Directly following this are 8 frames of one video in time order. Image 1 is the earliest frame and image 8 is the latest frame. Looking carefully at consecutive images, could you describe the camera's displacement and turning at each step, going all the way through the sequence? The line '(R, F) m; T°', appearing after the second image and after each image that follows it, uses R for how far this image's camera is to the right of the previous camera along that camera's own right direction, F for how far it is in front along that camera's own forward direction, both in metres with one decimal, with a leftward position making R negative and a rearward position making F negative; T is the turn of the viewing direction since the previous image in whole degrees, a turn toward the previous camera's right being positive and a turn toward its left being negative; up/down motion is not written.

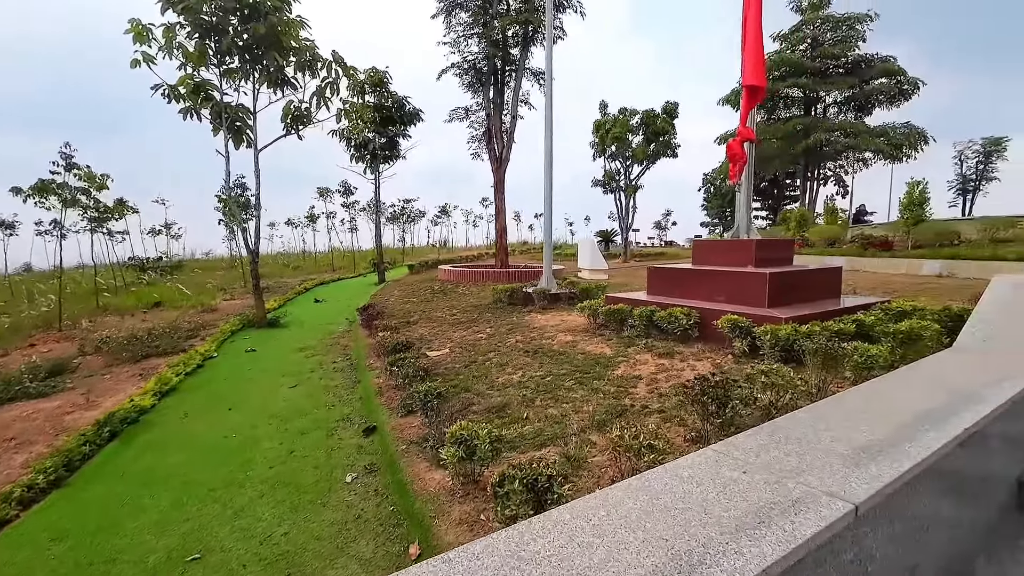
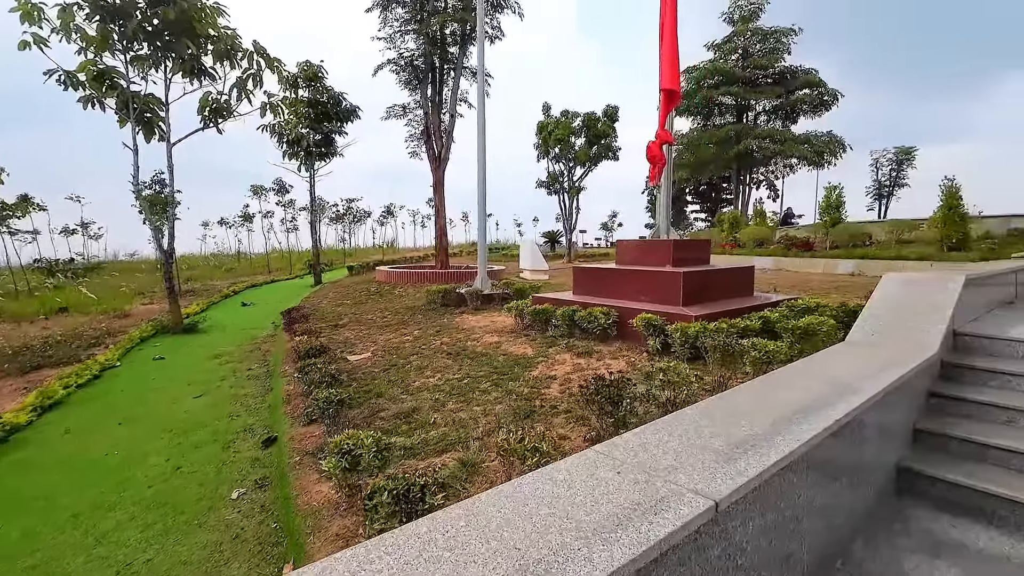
(+0.3, +0.1) m; +6°
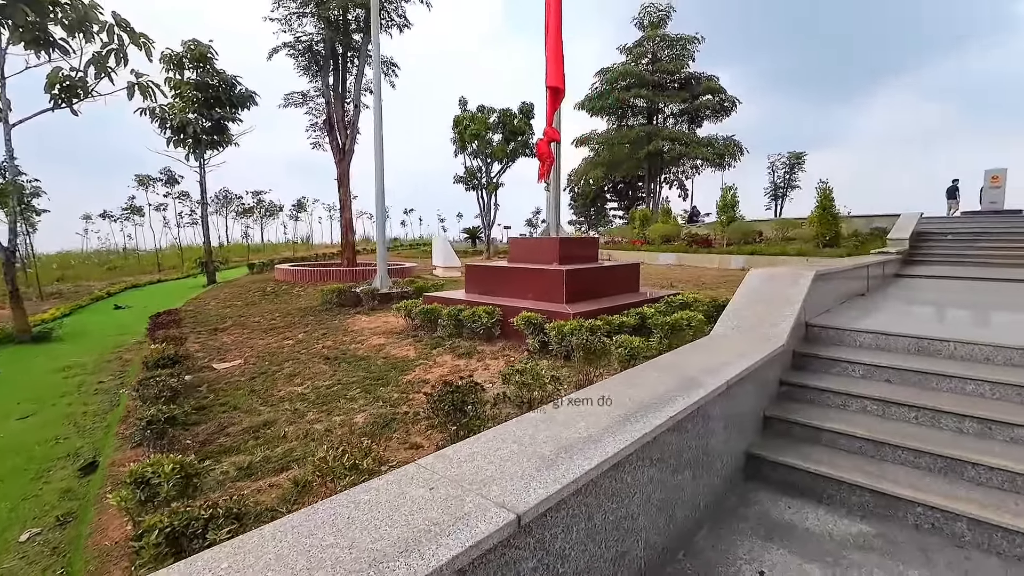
(+0.4, +0.1) m; +8°
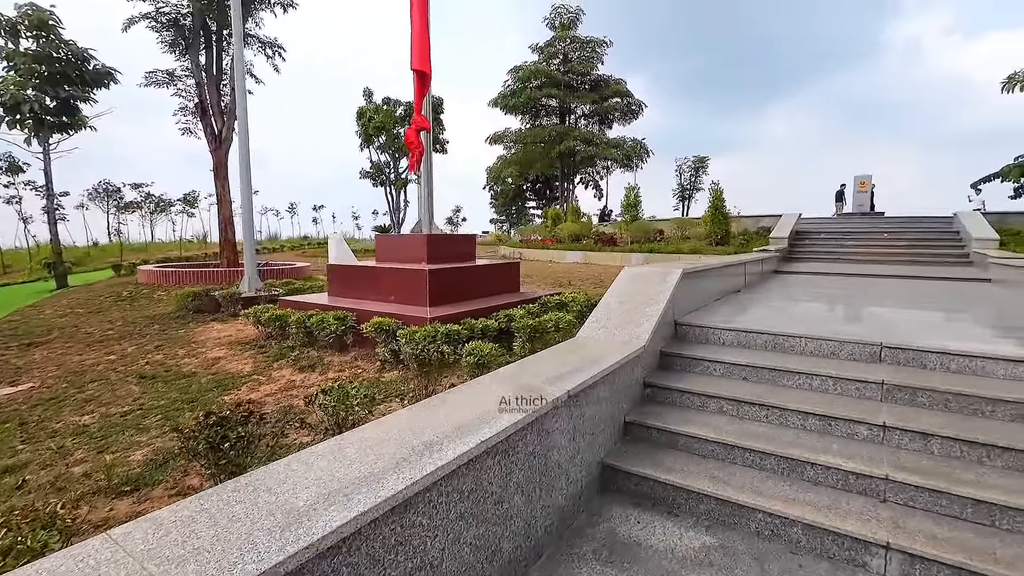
(+0.5, +0.3) m; +9°
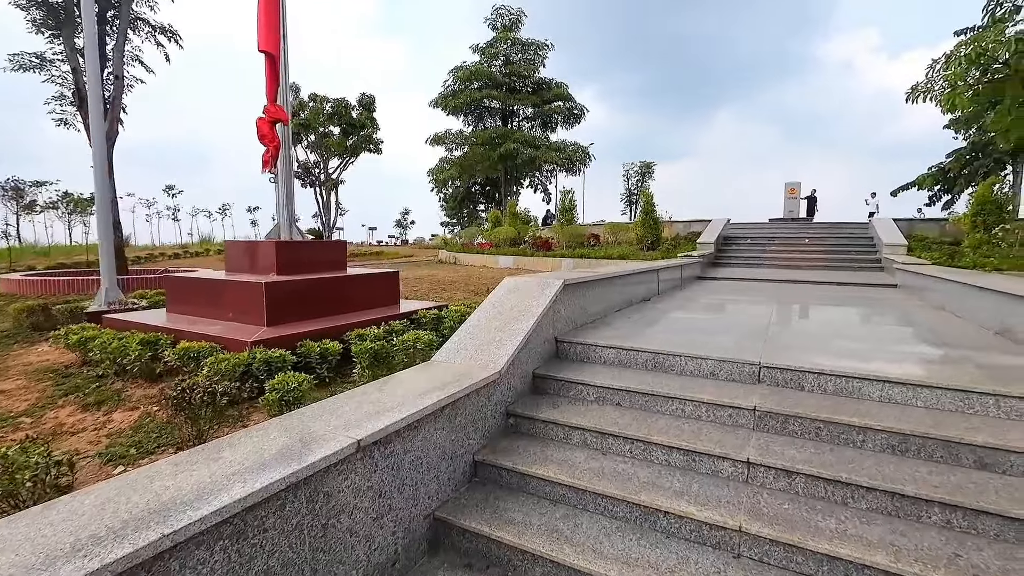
(+0.7, +0.4) m; +5°
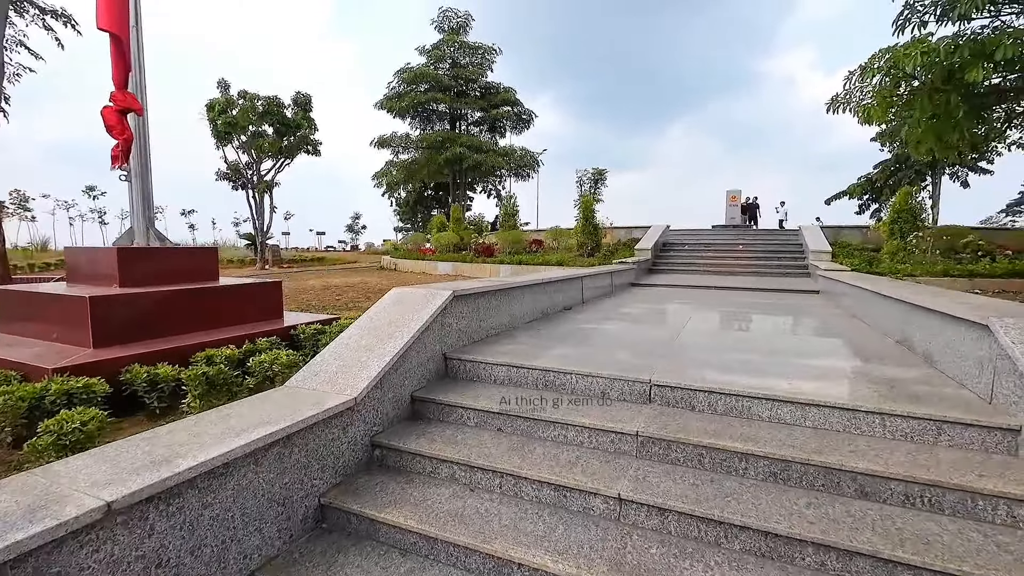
(+0.5, +0.3) m; +5°
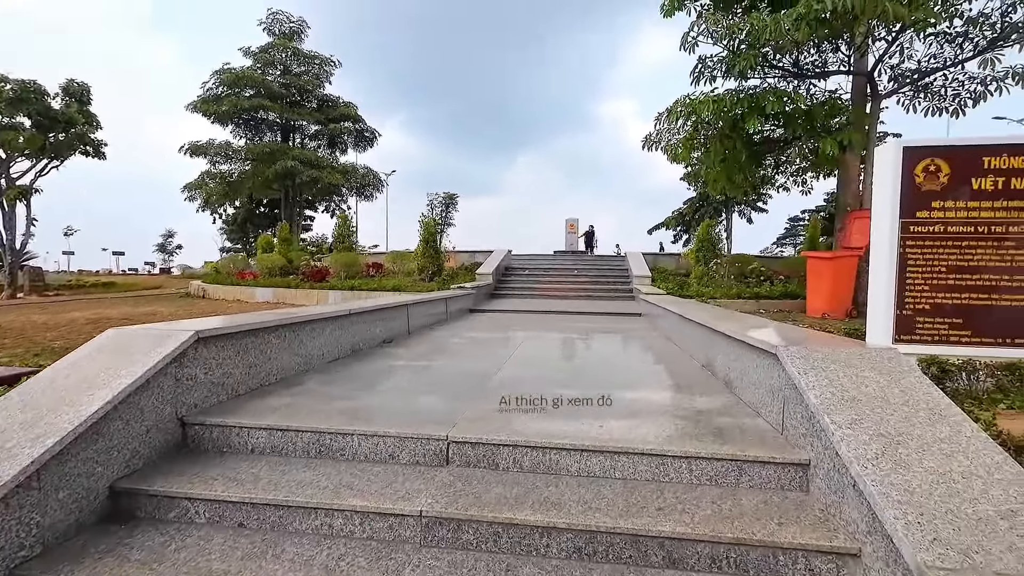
(+0.4, +0.5) m; +17°
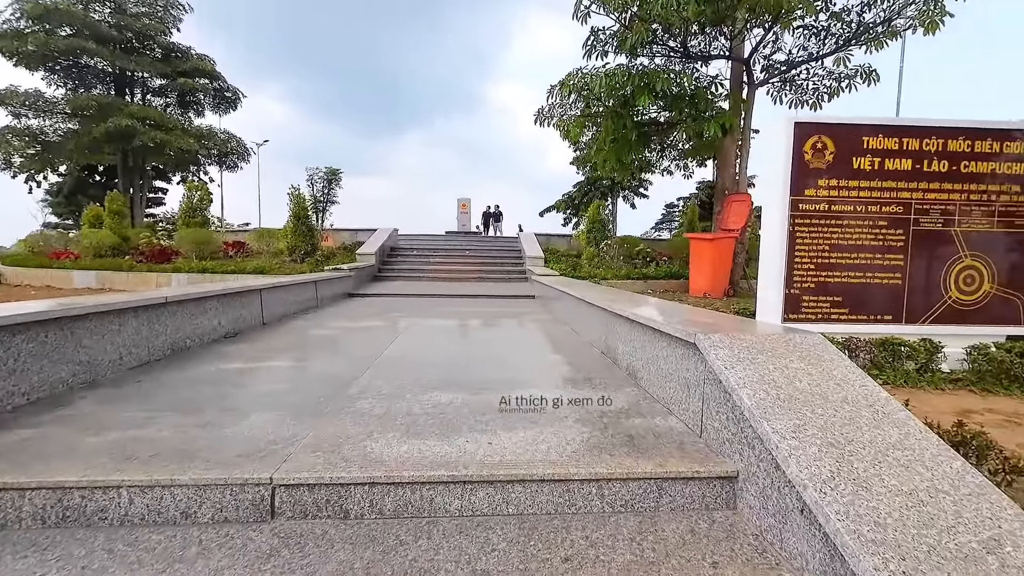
(+0.1, +0.6) m; +12°
